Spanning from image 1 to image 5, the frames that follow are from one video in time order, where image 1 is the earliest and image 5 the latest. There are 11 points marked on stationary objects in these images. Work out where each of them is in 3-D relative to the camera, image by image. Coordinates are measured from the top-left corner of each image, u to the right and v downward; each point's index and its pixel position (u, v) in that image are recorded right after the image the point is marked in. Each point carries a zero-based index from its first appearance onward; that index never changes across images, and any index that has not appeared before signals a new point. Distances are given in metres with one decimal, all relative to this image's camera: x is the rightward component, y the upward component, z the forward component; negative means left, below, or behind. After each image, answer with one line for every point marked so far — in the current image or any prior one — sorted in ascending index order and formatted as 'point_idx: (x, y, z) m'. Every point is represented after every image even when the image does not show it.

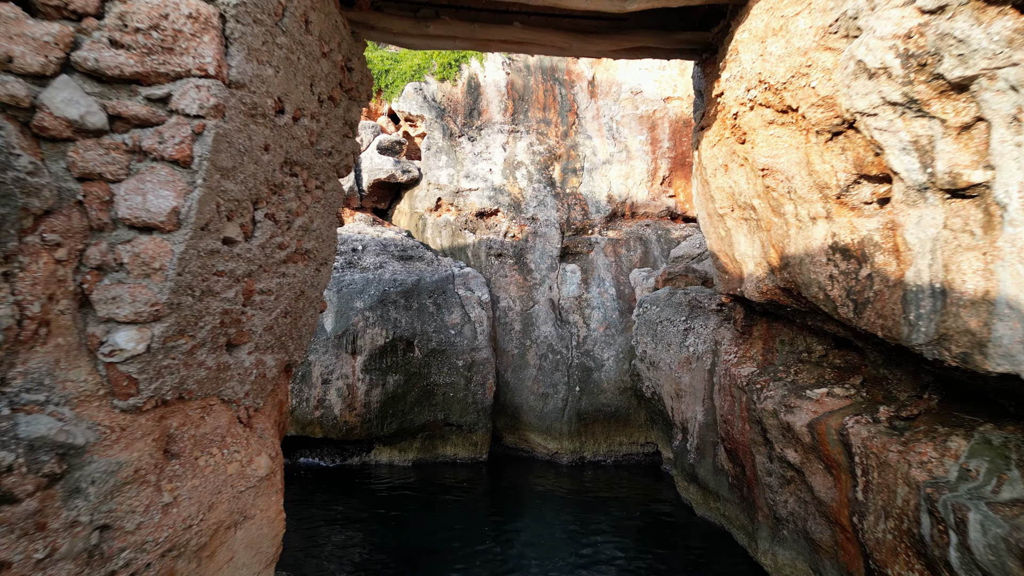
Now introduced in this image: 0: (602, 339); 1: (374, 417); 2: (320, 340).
0: (+0.9, -0.5, +6.8) m
1: (-1.2, -1.1, +6.3) m
2: (-1.7, -0.5, +6.2) m
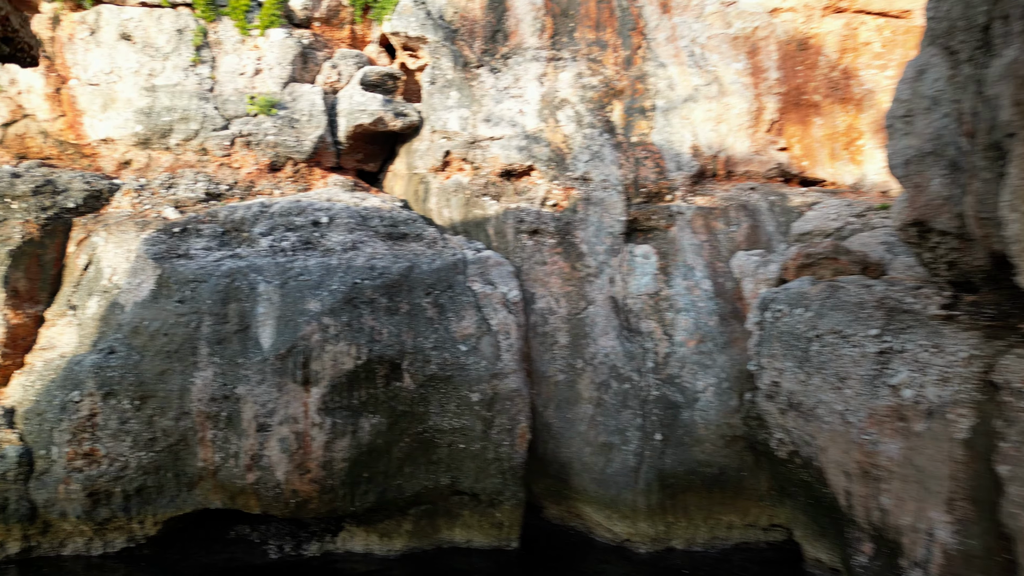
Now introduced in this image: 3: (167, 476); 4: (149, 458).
0: (+1.1, -0.4, +4.4) m
1: (-1.0, -1.1, +4.0) m
2: (-1.4, -0.4, +4.0) m
3: (-1.9, -1.0, +3.9) m
4: (-2.0, -0.9, +3.9) m
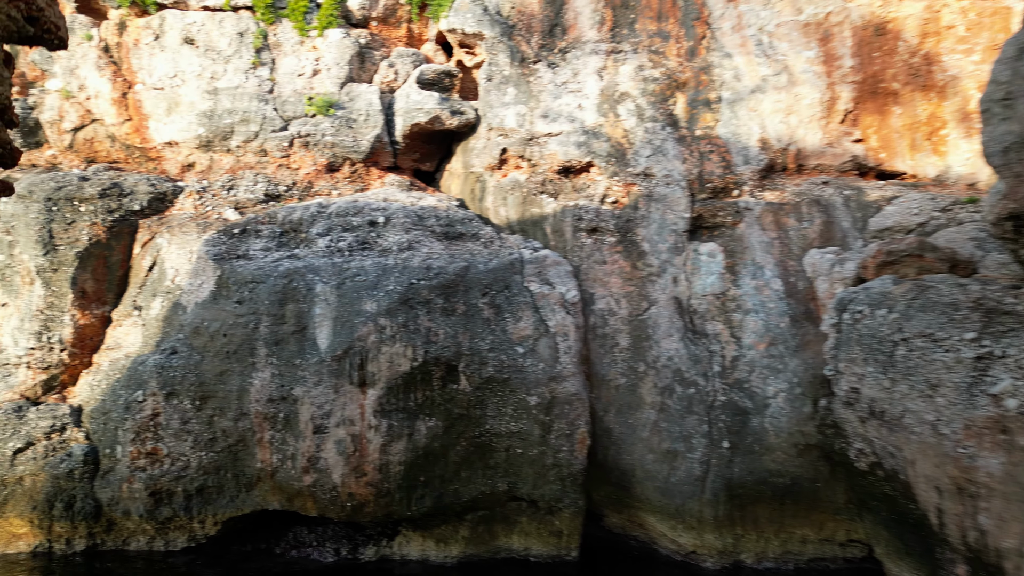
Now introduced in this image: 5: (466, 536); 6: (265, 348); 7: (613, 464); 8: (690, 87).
0: (+1.5, -0.4, +4.2) m
1: (-0.6, -1.1, +3.9) m
2: (-1.1, -0.4, +3.9) m
3: (-1.6, -1.0, +4.0) m
4: (-1.7, -0.9, +3.9) m
5: (-0.3, -1.4, +4.1) m
6: (-1.4, -0.3, +4.0) m
7: (+0.6, -1.0, +4.2) m
8: (+1.3, +1.4, +5.1) m
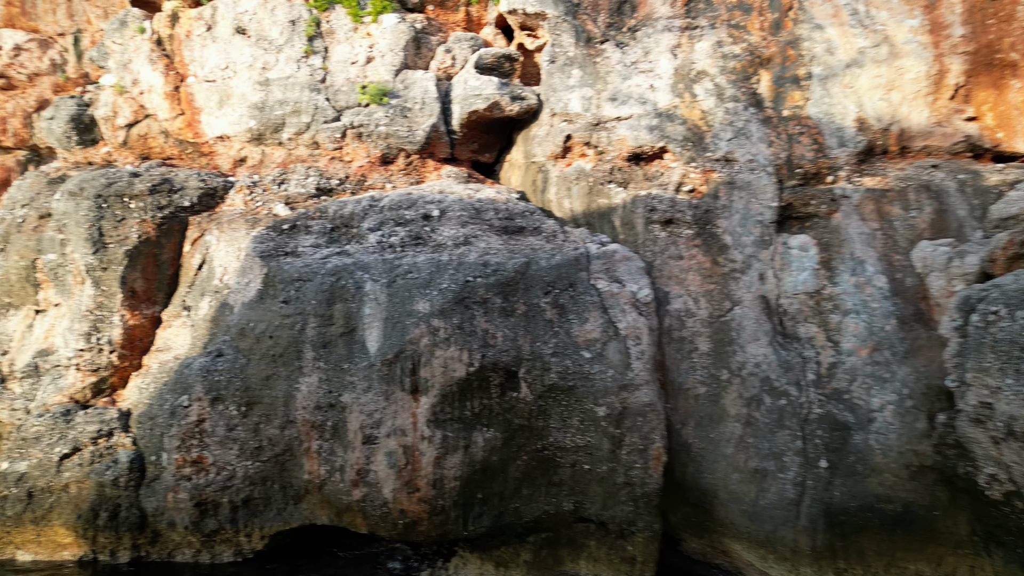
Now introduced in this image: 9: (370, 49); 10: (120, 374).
0: (+1.8, -0.4, +3.7) m
1: (-0.3, -1.1, +3.6) m
2: (-0.8, -0.4, +3.6) m
3: (-1.2, -1.0, +3.7) m
4: (-1.3, -0.9, +3.7) m
5: (+0.1, -1.4, +3.7) m
6: (-1.0, -0.3, +3.7) m
7: (+0.9, -1.0, +3.8) m
8: (+1.7, +1.4, +4.6) m
9: (-1.0, +1.7, +5.1) m
10: (-2.3, -0.5, +4.2) m
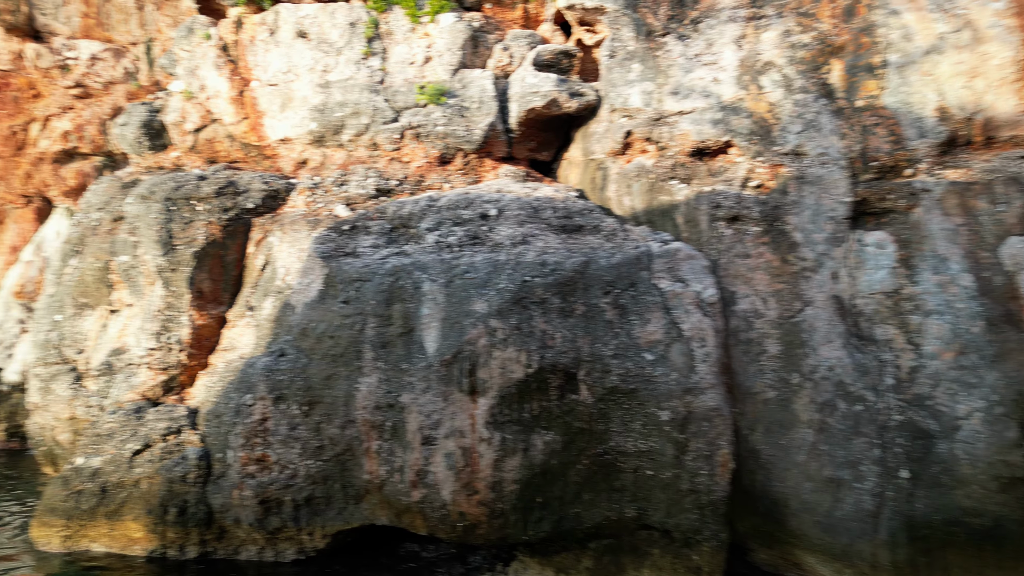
0: (+2.1, -0.4, +3.5) m
1: (0.0, -1.1, +3.5) m
2: (-0.5, -0.4, +3.6) m
3: (-0.9, -1.0, +3.7) m
4: (-1.0, -0.9, +3.7) m
5: (+0.4, -1.4, +3.6) m
6: (-0.7, -0.3, +3.7) m
7: (+1.3, -1.0, +3.6) m
8: (+2.0, +1.4, +4.4) m
9: (-0.6, +1.7, +5.1) m
10: (-2.0, -0.5, +4.3) m
